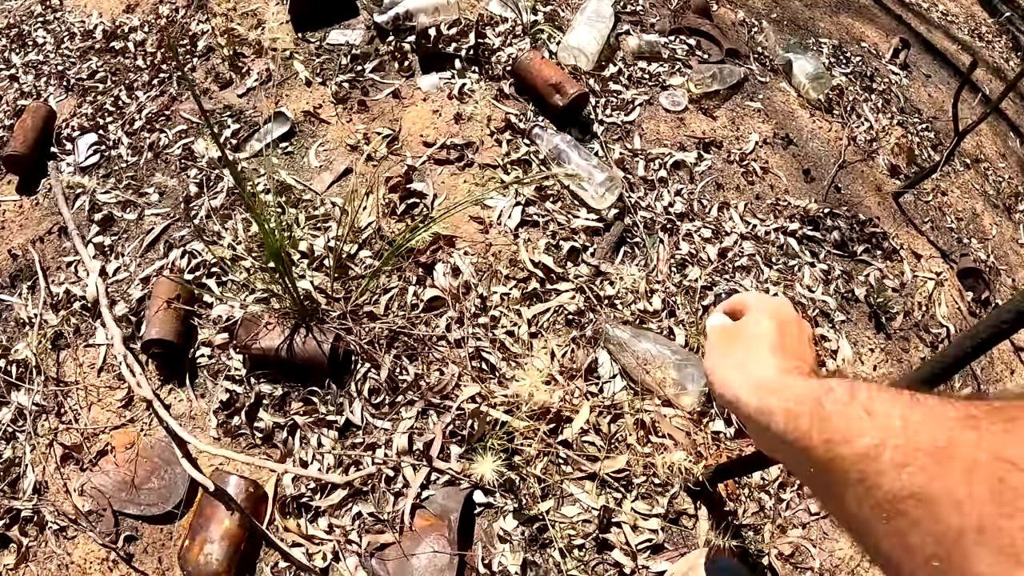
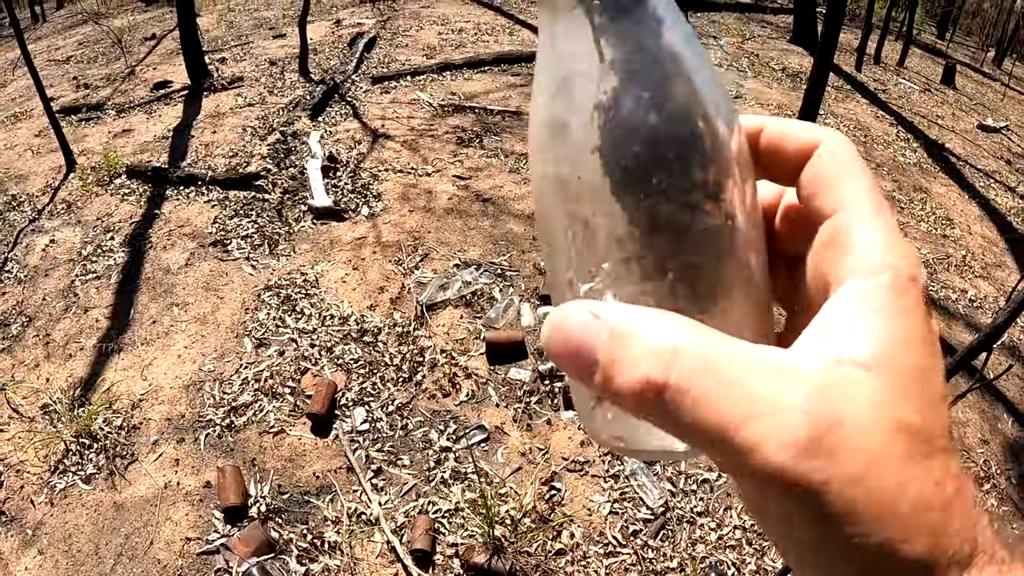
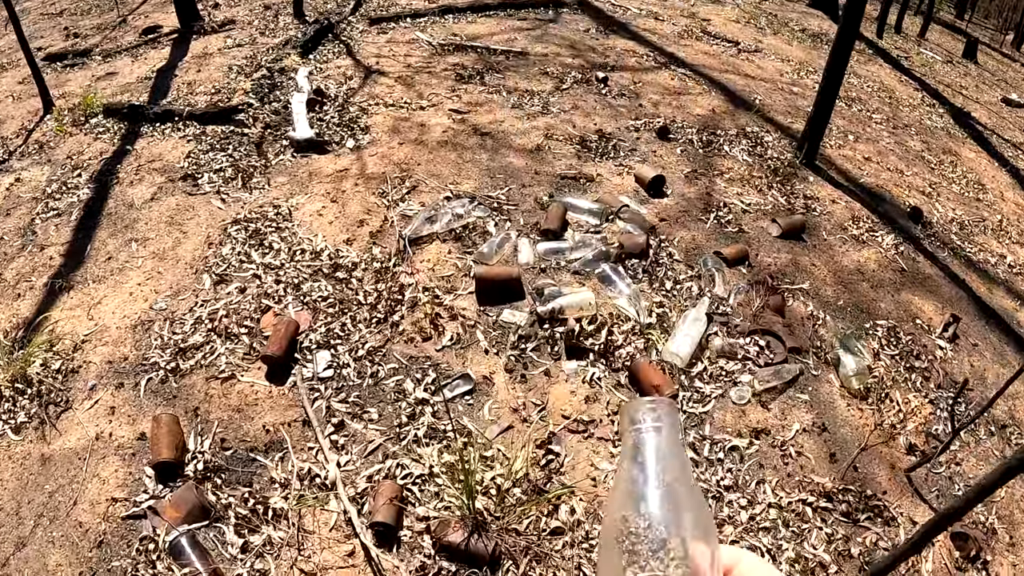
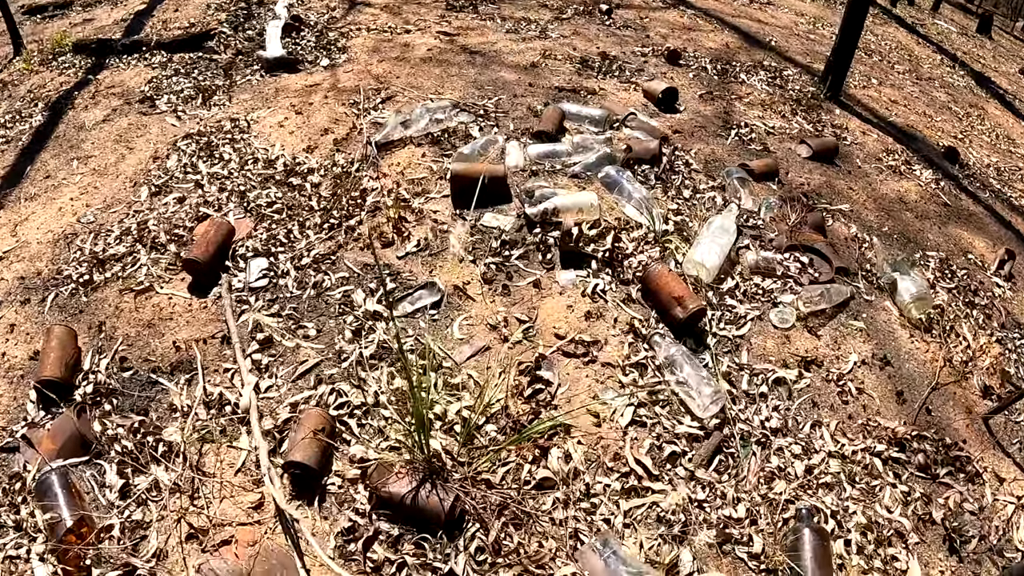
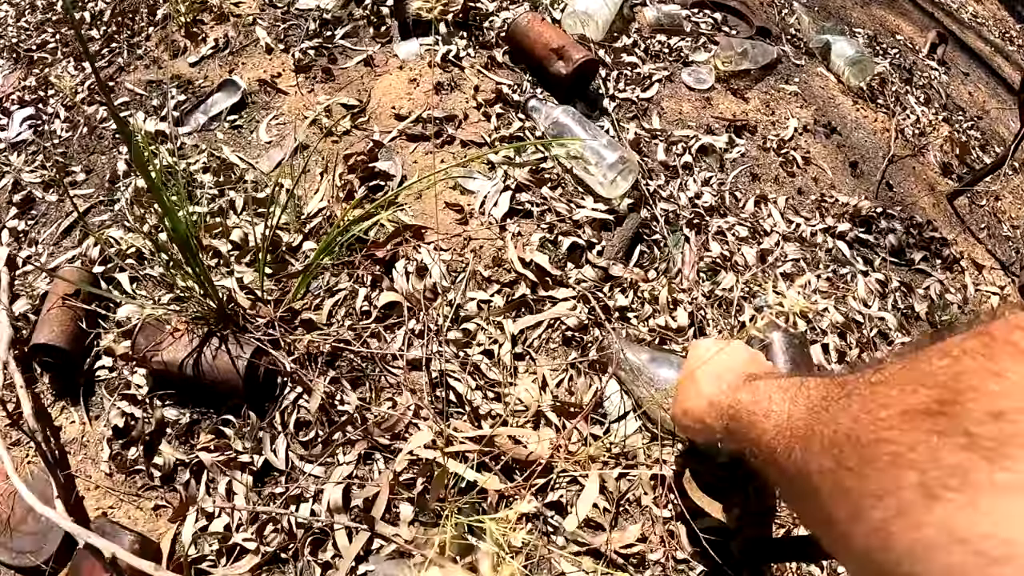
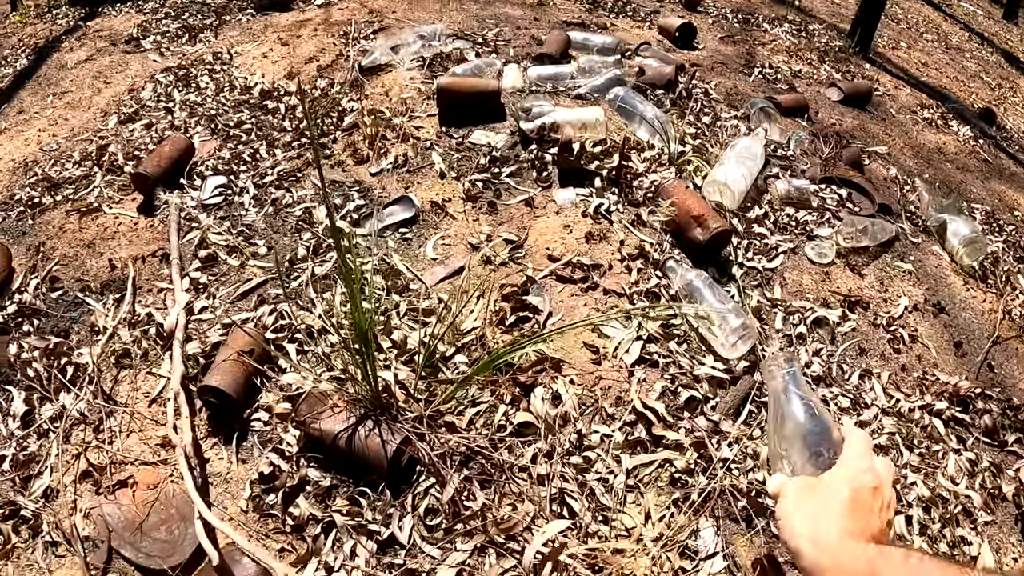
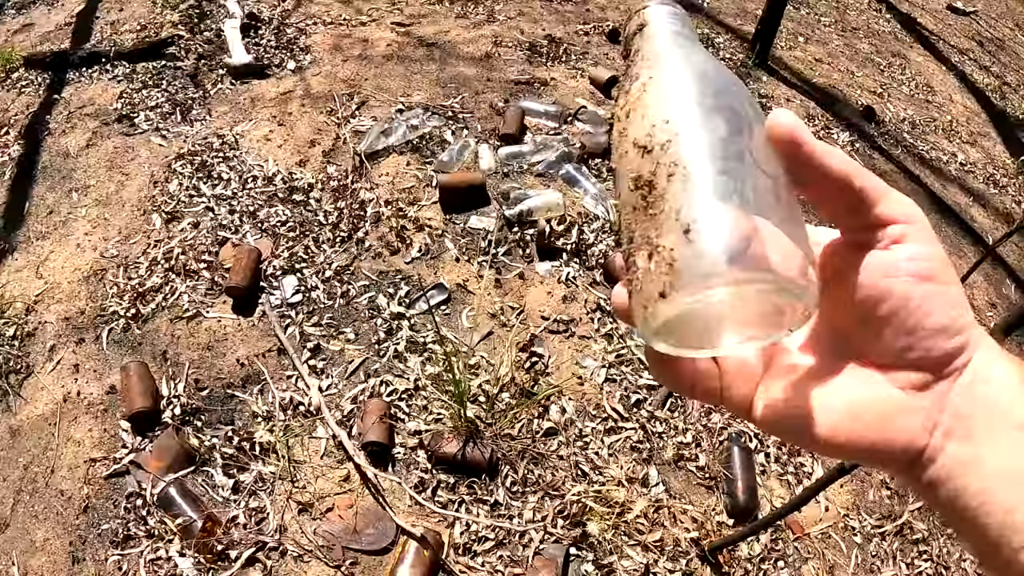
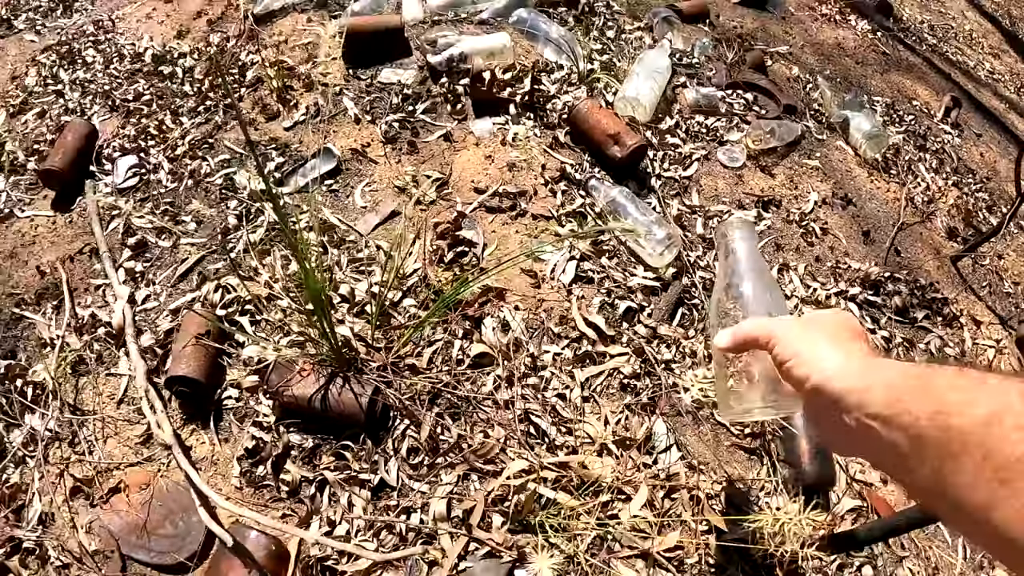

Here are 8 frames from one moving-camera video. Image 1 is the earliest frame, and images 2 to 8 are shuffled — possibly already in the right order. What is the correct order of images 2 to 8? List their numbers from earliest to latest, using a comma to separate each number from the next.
5, 8, 7, 2, 3, 4, 6
